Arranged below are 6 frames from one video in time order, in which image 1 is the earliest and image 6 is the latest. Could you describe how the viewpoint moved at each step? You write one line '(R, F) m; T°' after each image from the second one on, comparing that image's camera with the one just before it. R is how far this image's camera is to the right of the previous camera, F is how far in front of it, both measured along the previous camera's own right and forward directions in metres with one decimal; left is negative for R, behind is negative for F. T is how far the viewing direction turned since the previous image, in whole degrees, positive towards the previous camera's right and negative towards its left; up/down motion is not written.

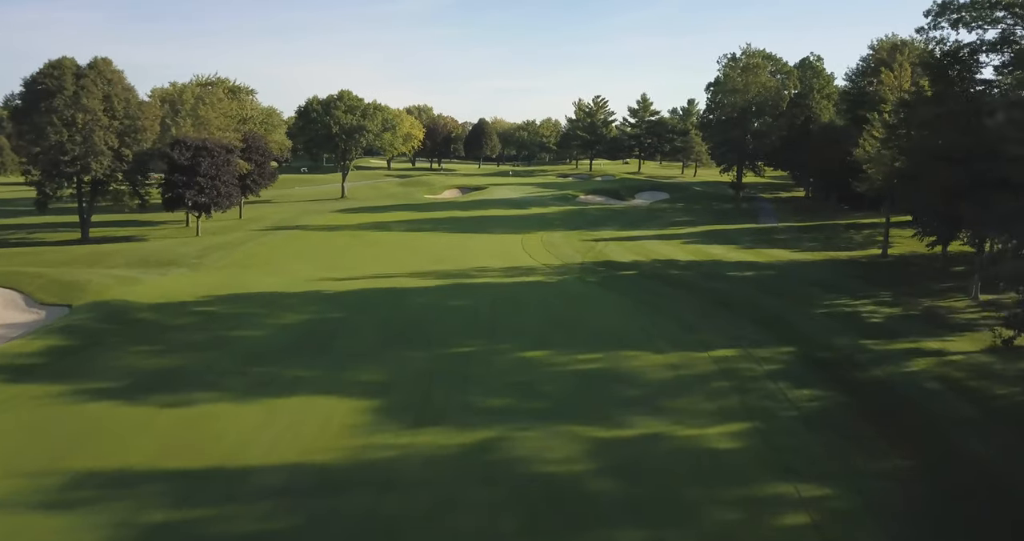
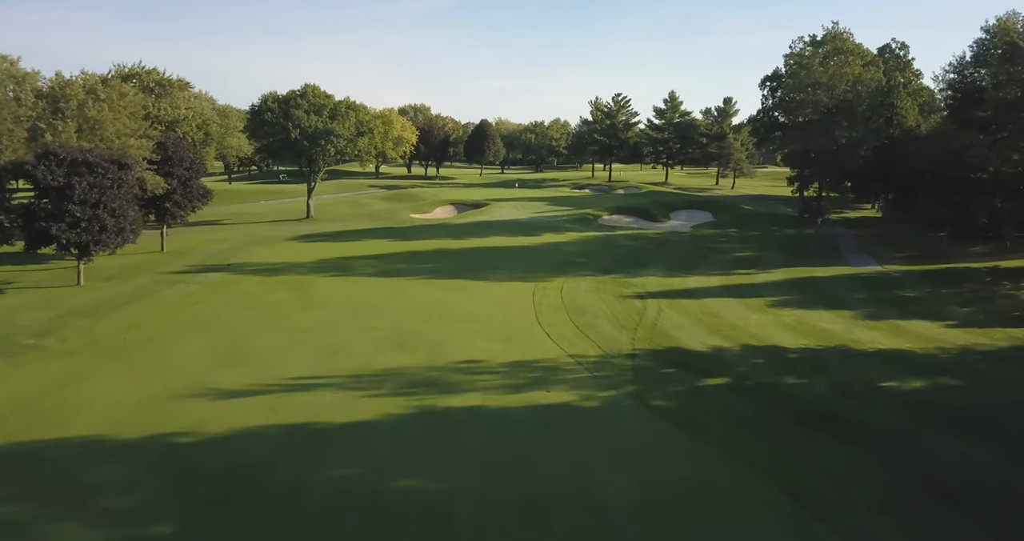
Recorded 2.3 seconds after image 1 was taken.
(-0.1, +8.5) m; 0°
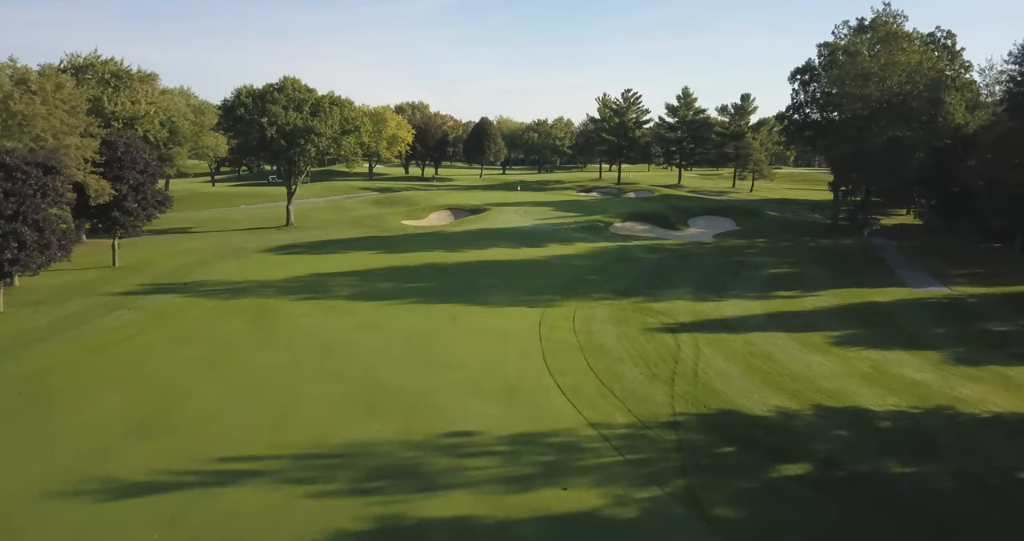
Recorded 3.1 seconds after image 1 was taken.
(0.0, +3.4) m; 0°
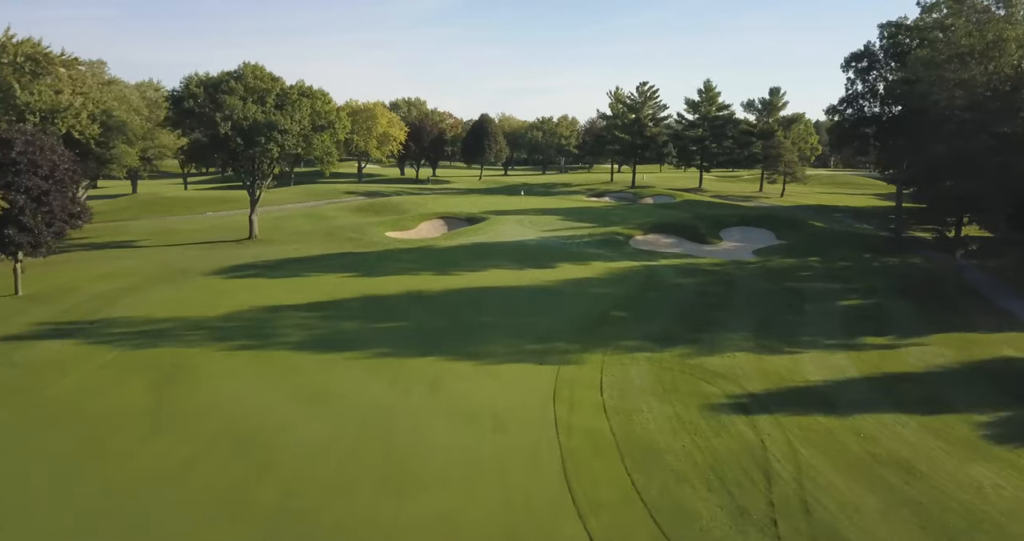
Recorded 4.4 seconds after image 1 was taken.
(0.0, +4.8) m; 0°
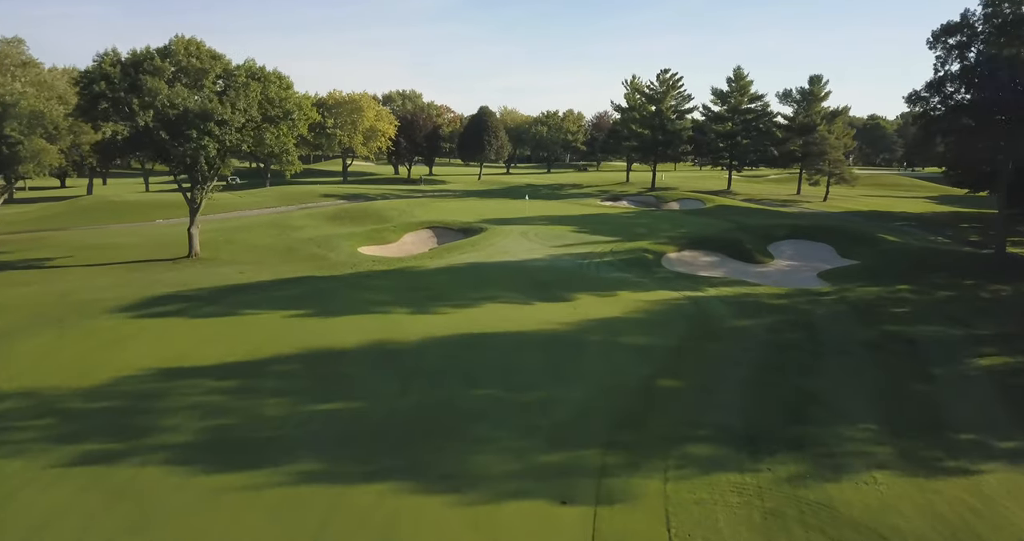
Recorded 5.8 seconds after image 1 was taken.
(0.0, +5.3) m; 0°
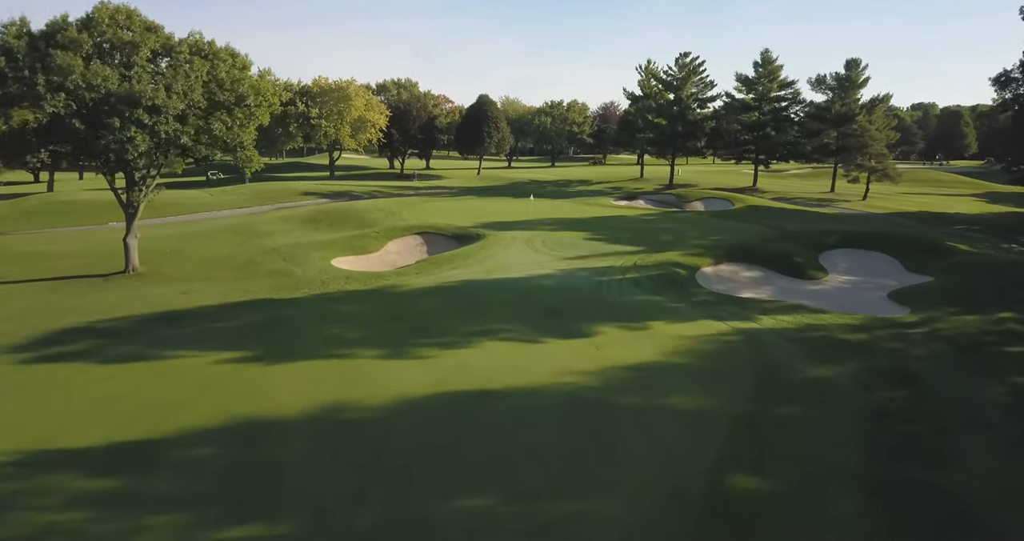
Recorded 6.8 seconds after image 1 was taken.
(0.0, +3.8) m; 0°
